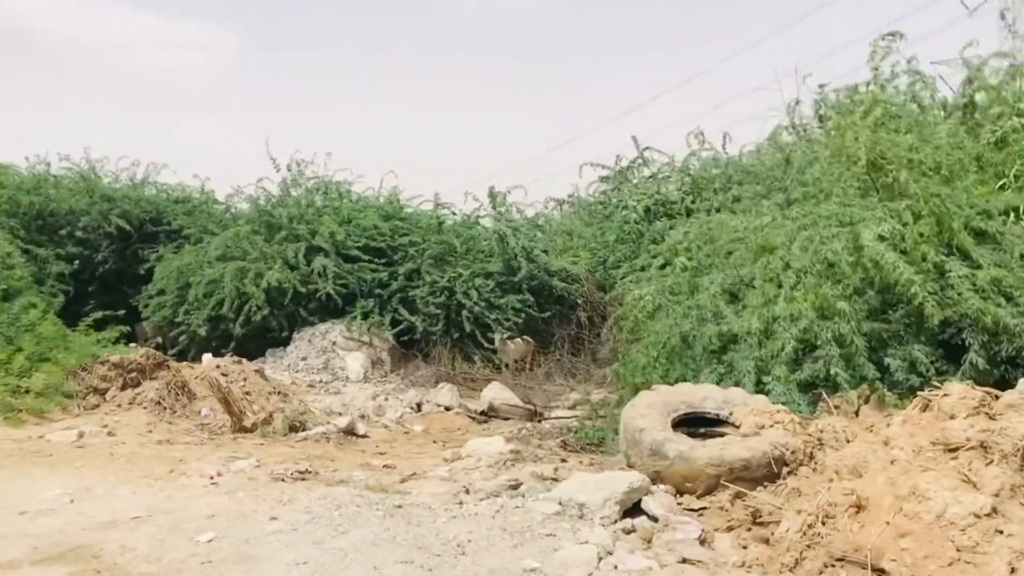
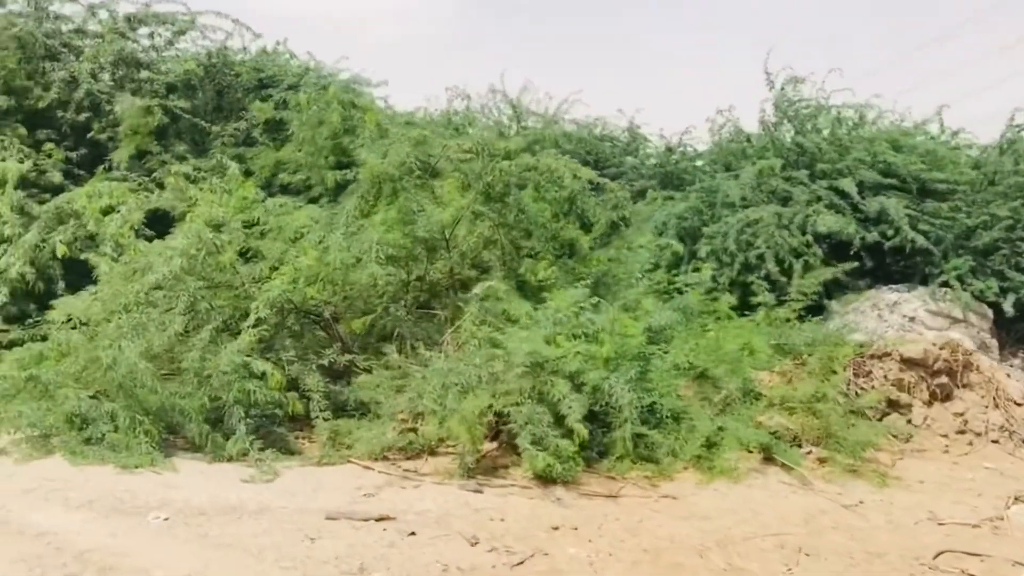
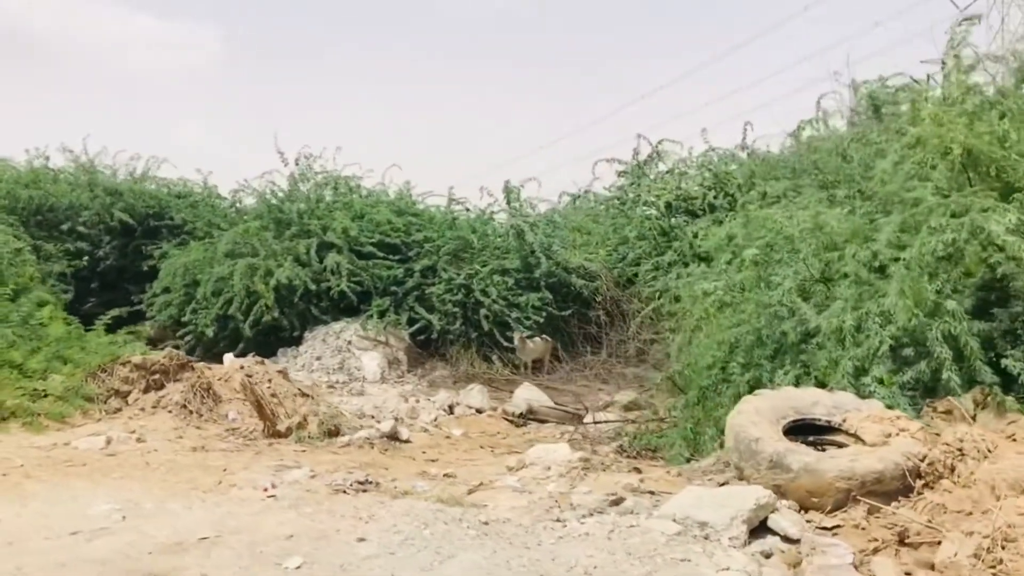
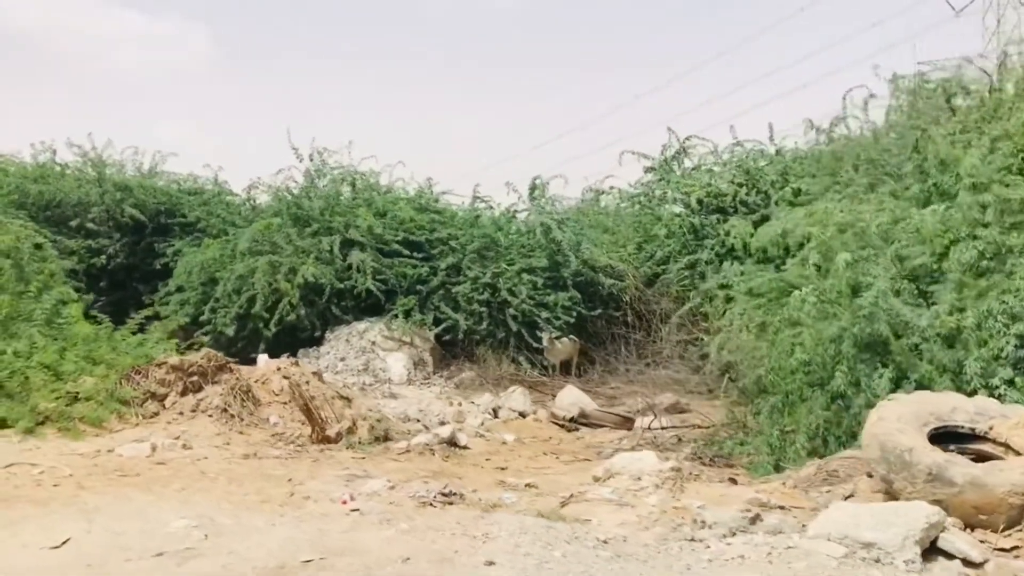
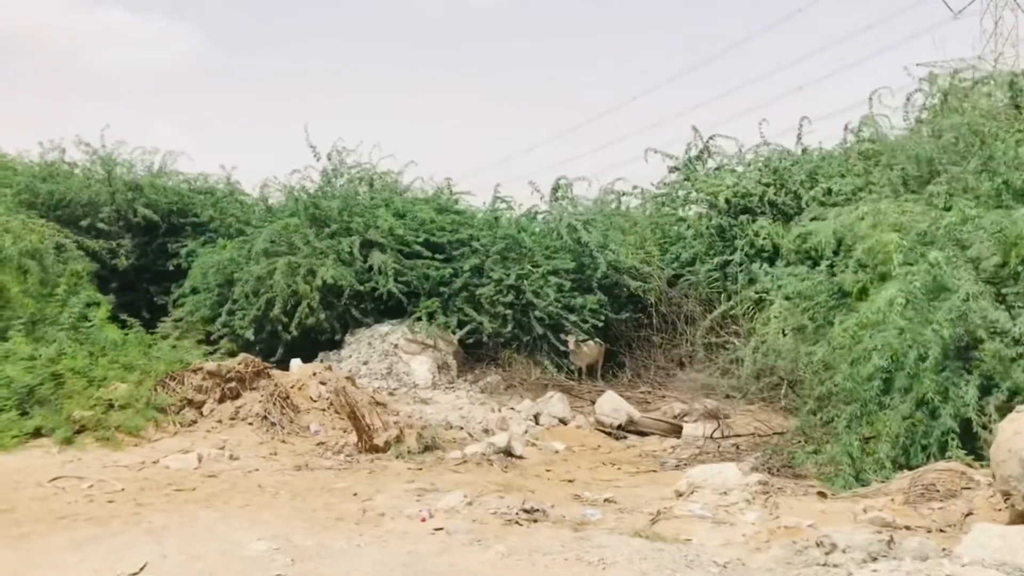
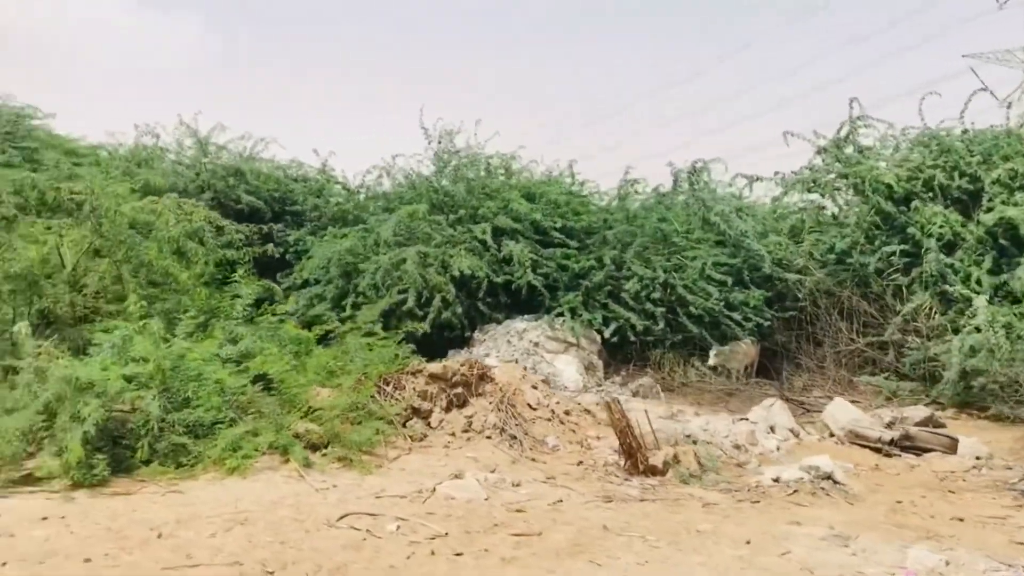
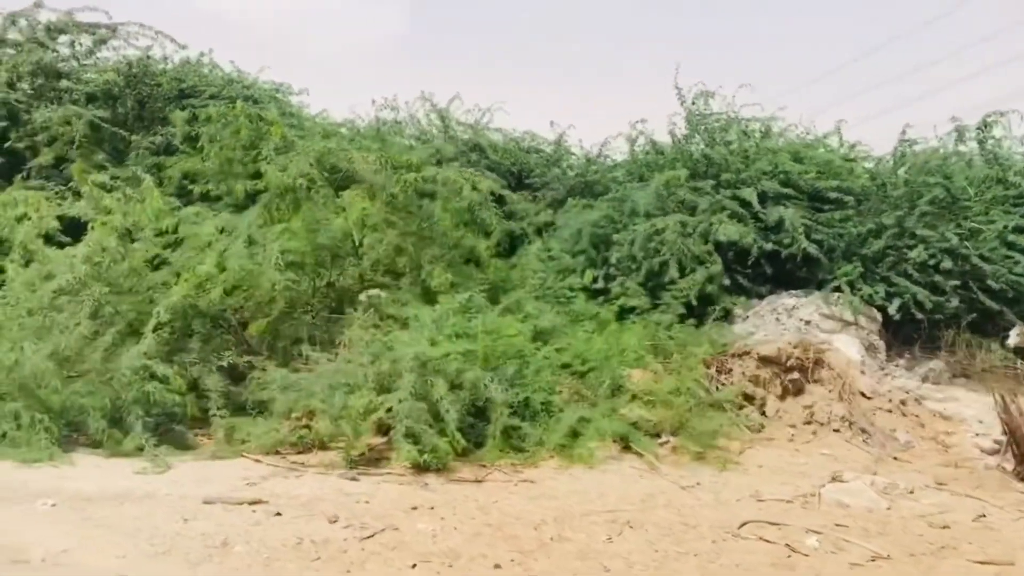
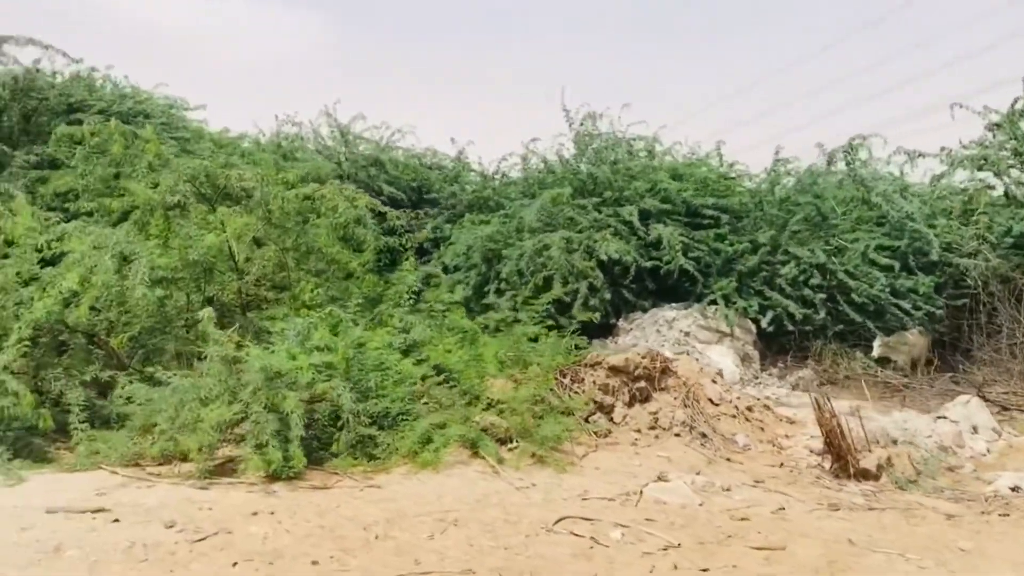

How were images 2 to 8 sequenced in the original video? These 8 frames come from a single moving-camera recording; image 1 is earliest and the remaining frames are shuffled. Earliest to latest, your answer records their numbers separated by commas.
3, 4, 5, 6, 8, 7, 2
